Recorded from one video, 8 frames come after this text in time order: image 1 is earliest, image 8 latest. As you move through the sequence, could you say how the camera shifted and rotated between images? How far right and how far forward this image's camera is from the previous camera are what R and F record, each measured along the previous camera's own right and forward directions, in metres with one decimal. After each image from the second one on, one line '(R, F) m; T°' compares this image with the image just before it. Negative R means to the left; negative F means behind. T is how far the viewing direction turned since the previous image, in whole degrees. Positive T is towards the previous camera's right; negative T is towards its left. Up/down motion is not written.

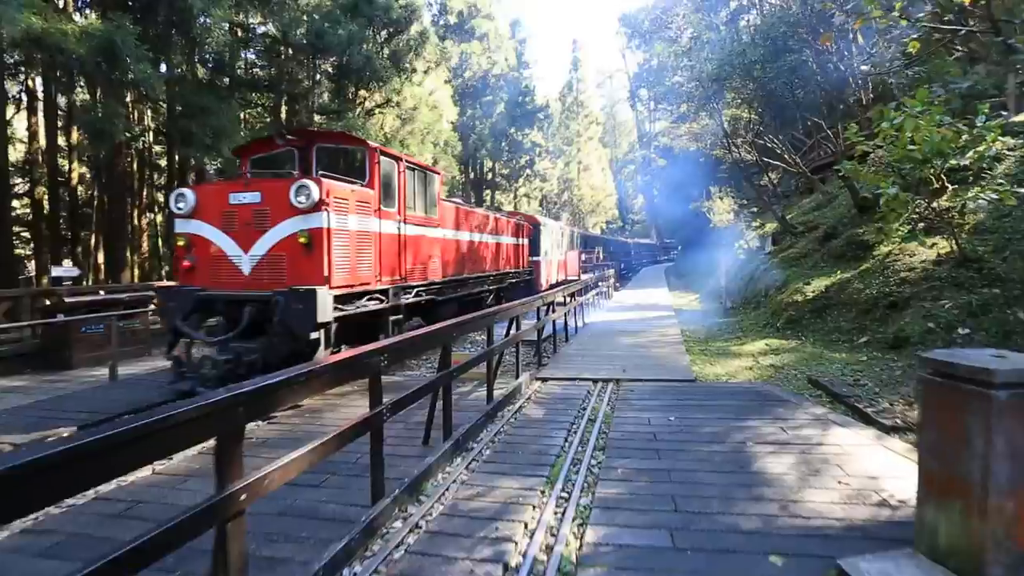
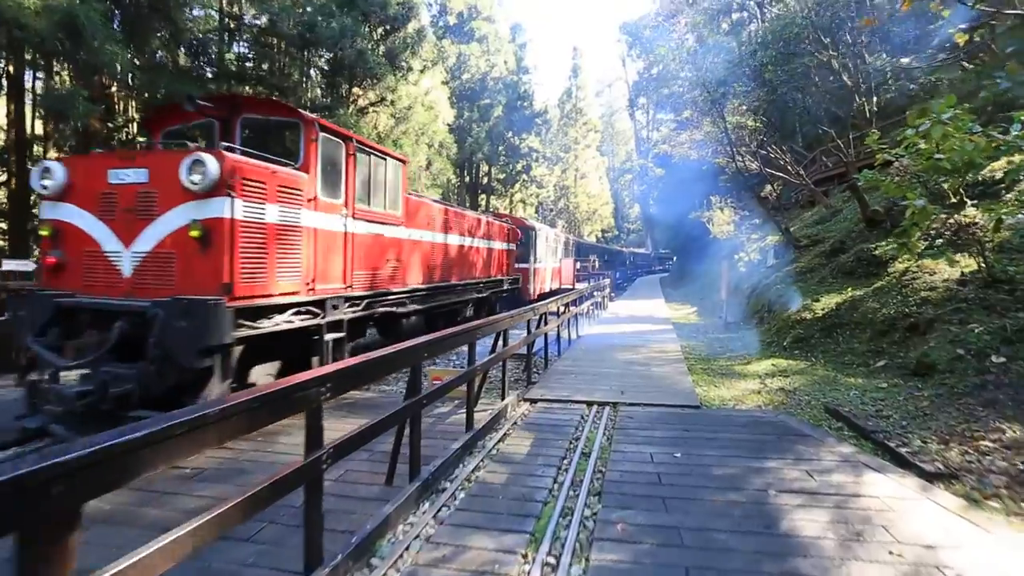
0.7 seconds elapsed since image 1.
(+0.1, +0.6) m; +1°
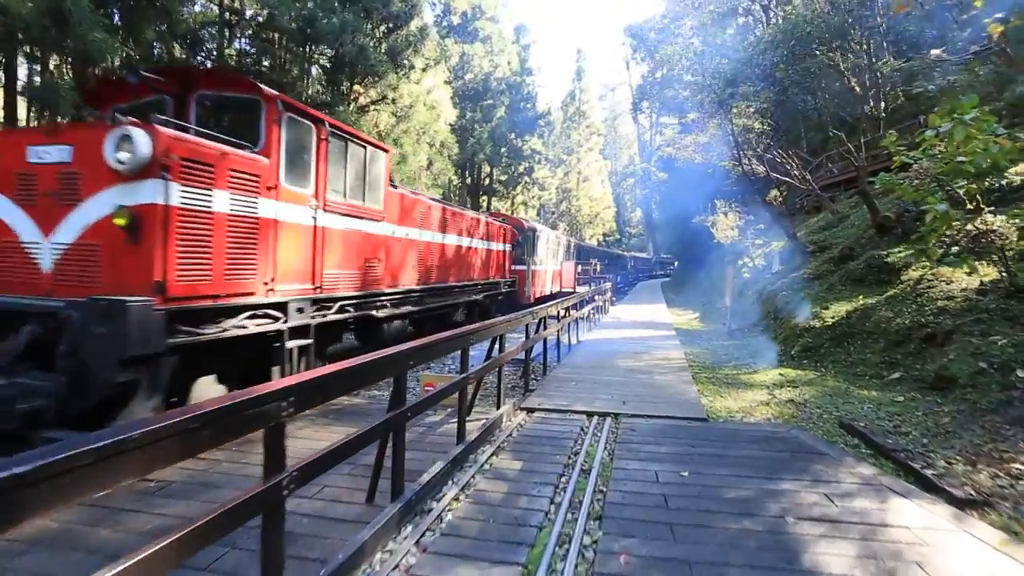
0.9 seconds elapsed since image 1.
(0.0, +0.3) m; 0°
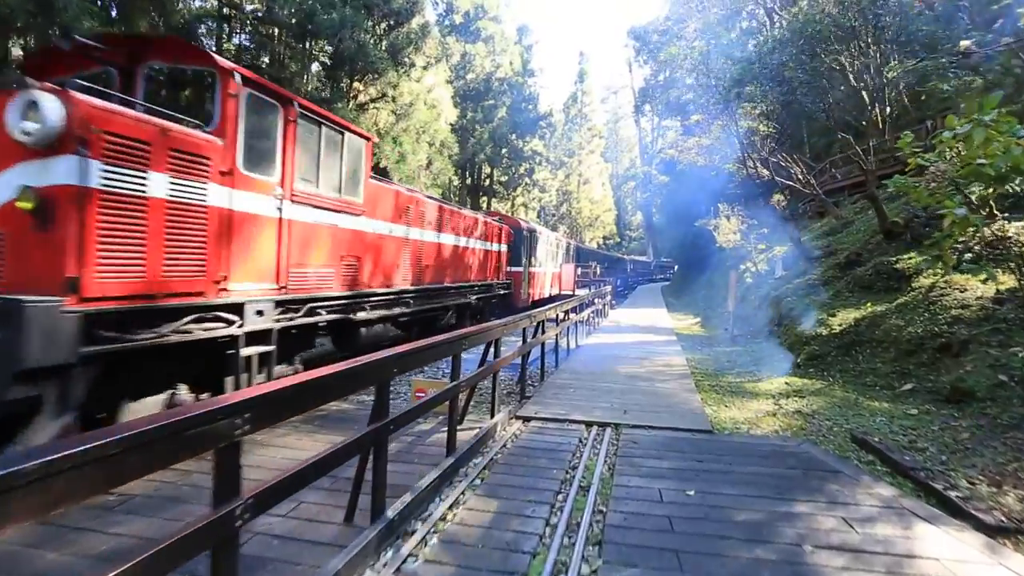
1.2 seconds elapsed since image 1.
(0.0, +0.3) m; 0°
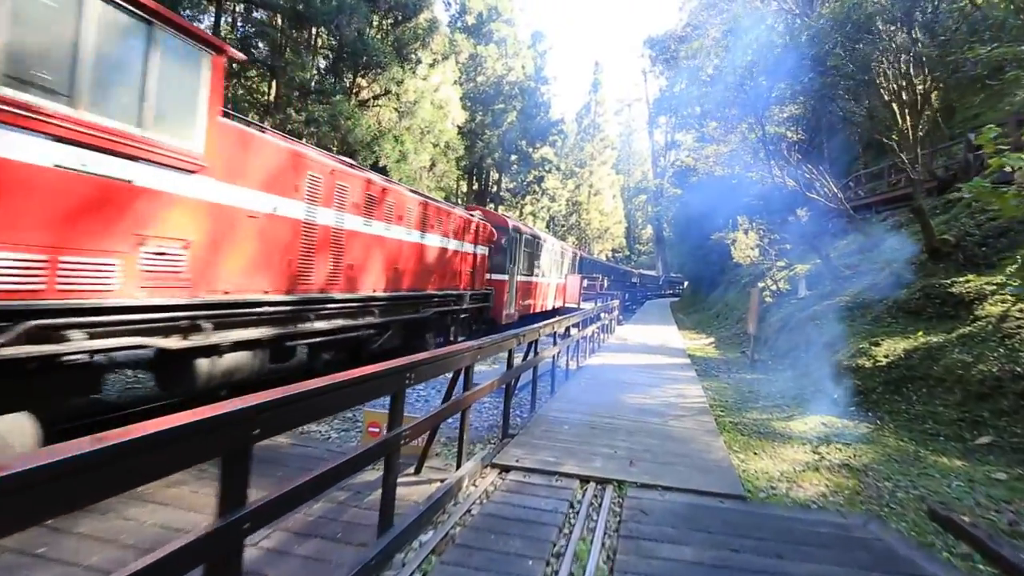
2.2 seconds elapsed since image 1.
(+0.2, +1.1) m; -1°
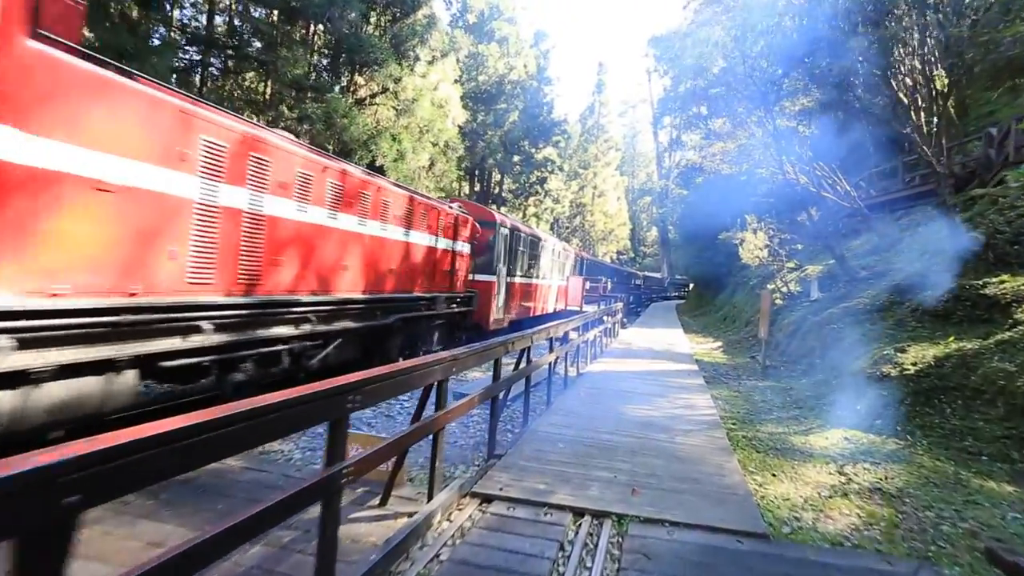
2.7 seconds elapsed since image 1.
(+0.2, +0.6) m; -1°
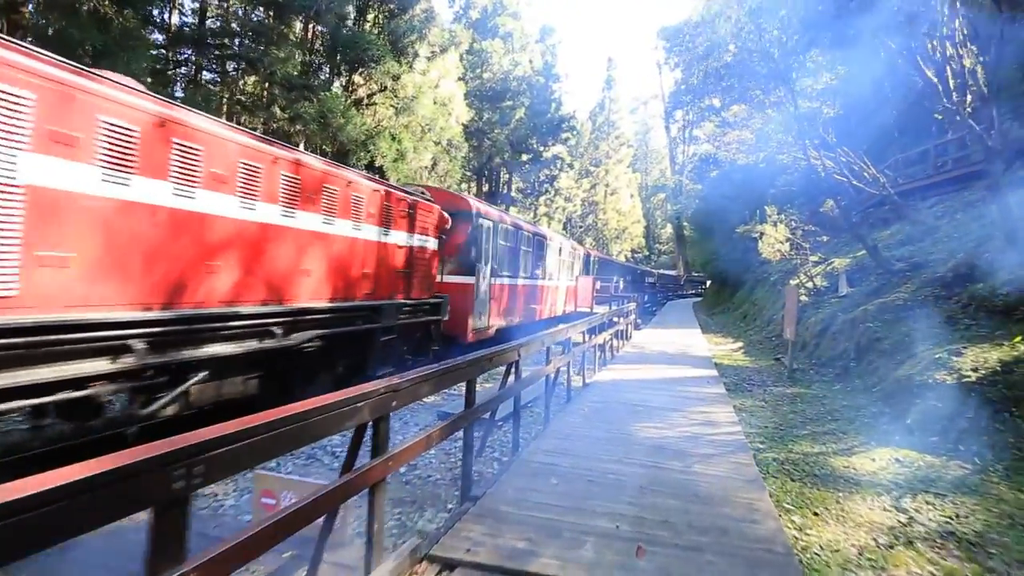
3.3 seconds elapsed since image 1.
(+0.3, +0.8) m; -2°
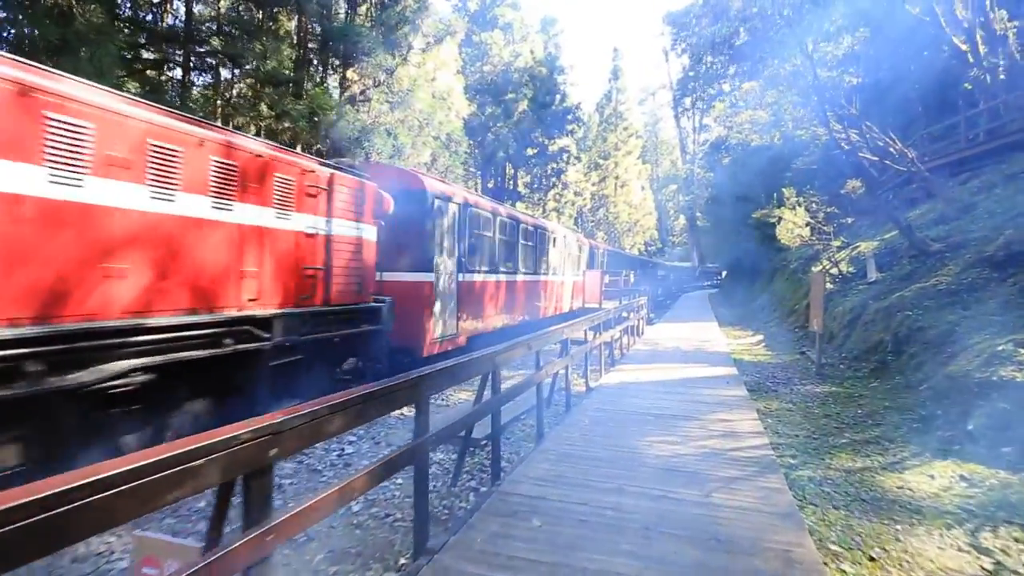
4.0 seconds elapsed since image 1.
(+0.3, +0.8) m; -2°
